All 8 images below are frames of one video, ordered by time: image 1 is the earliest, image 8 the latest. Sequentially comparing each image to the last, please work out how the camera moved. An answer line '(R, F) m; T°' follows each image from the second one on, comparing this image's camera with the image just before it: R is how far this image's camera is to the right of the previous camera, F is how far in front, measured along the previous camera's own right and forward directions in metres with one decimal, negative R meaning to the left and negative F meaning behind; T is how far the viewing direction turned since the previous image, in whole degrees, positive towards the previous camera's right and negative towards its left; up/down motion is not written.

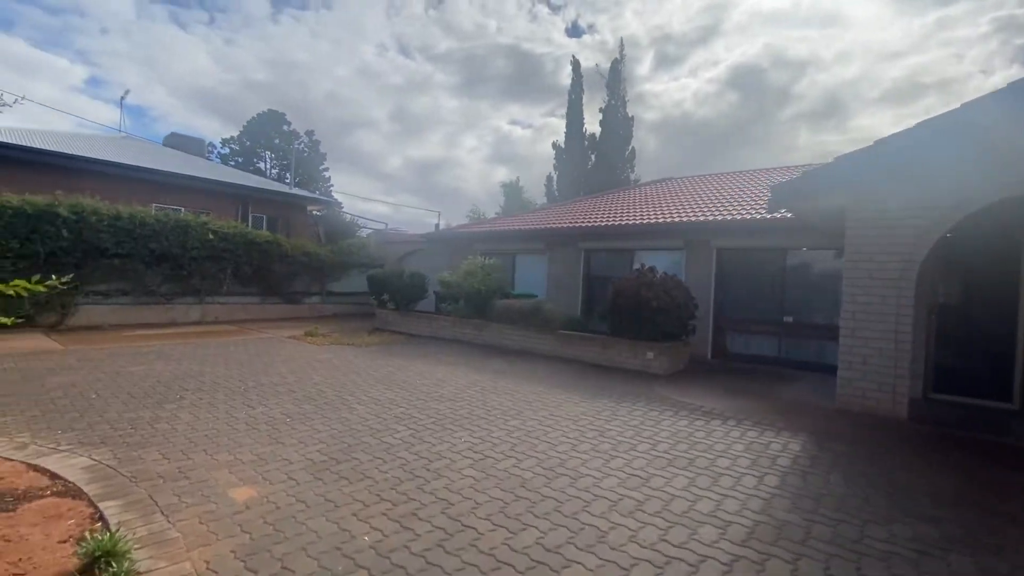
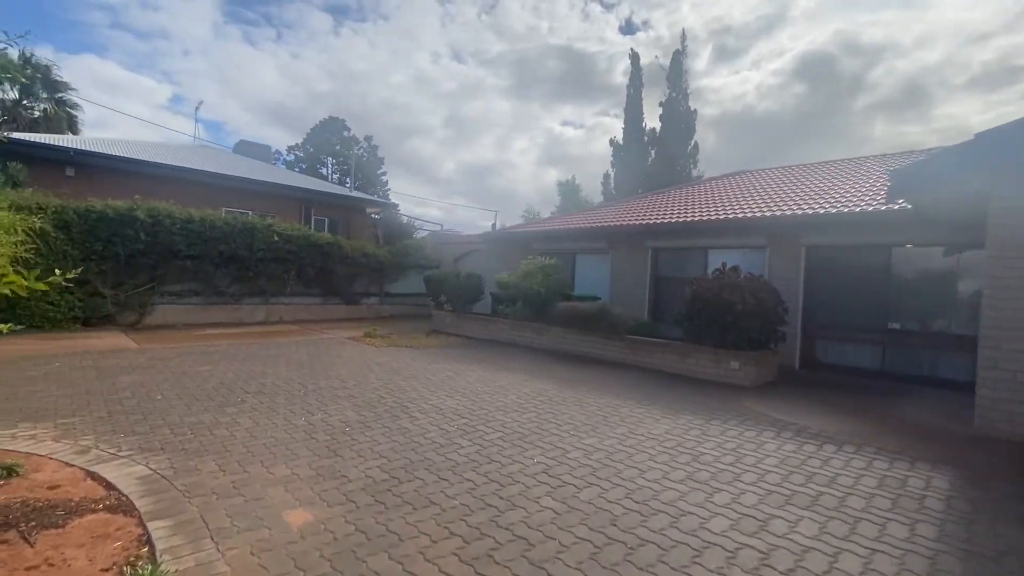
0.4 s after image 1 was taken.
(-0.3, +0.6) m; -6°
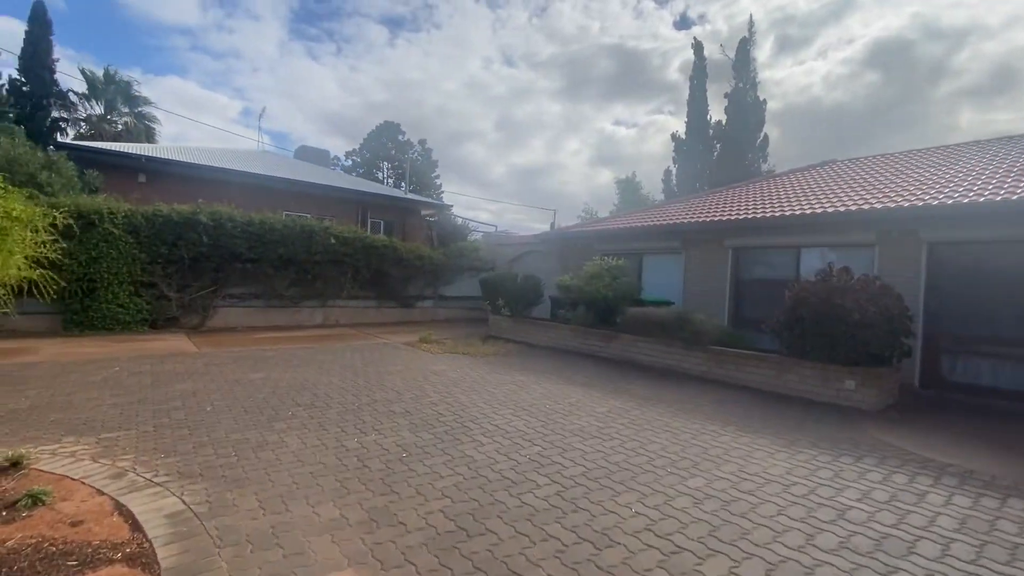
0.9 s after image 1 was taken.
(-0.3, +0.8) m; -6°
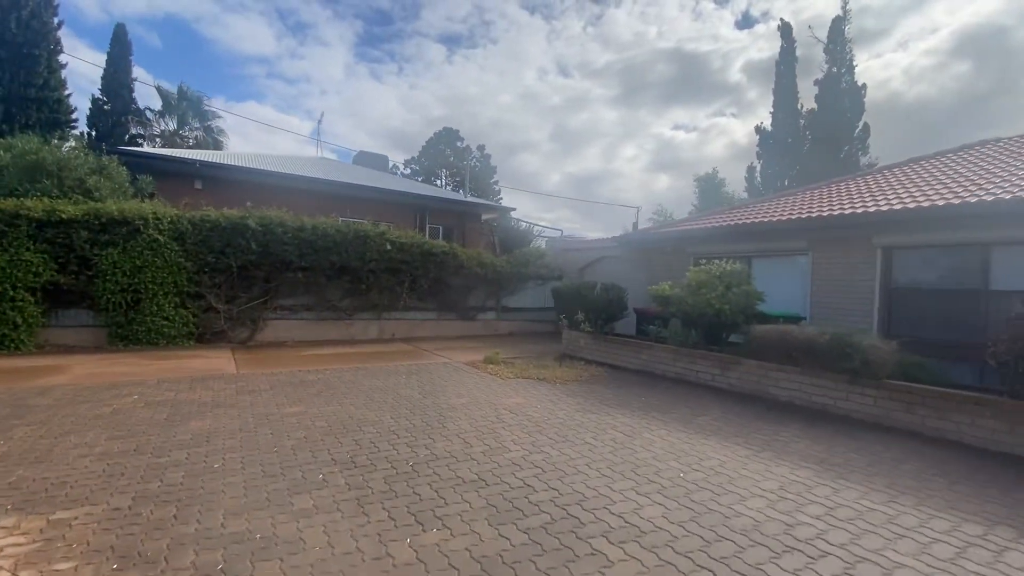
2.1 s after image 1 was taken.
(-0.5, +1.8) m; -7°
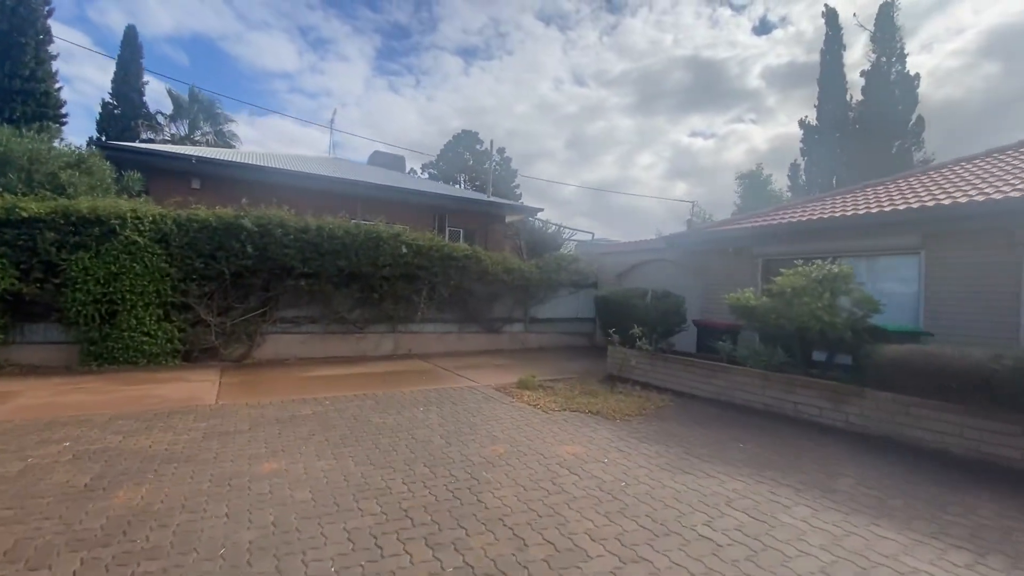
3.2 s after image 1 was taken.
(-0.4, +1.7) m; -2°
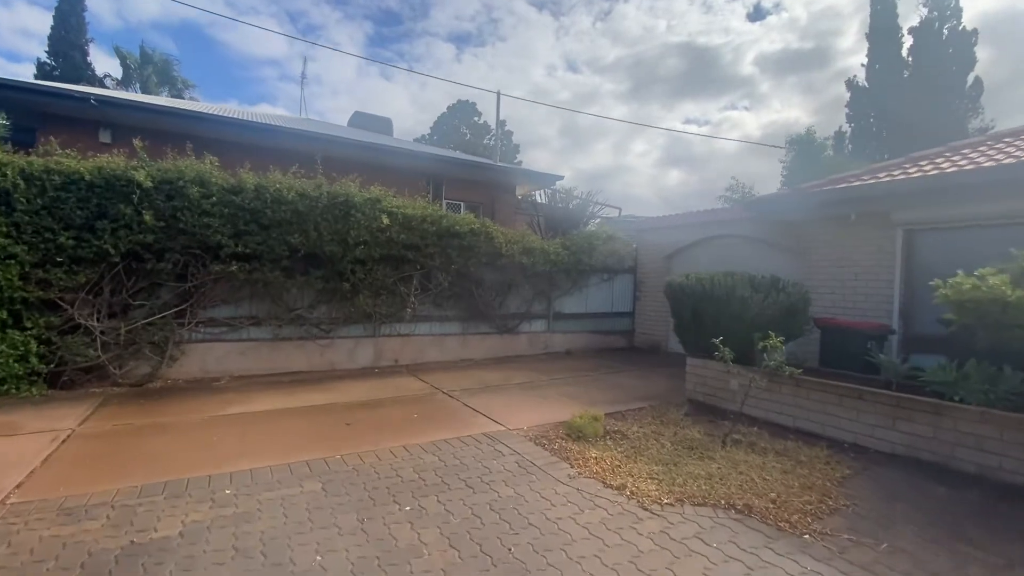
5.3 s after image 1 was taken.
(-0.5, +3.1) m; +1°
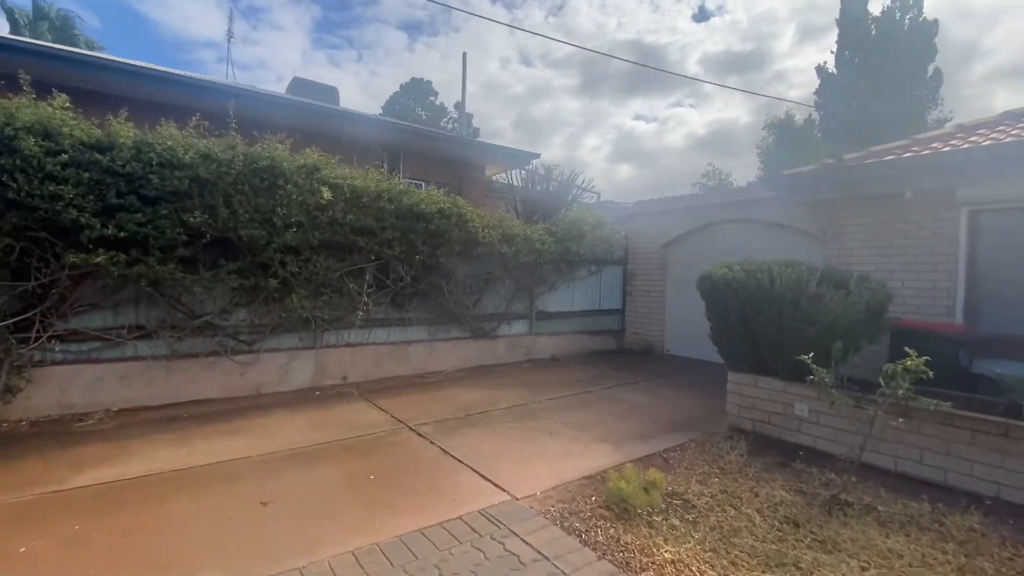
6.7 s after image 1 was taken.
(-0.3, +1.7) m; +5°
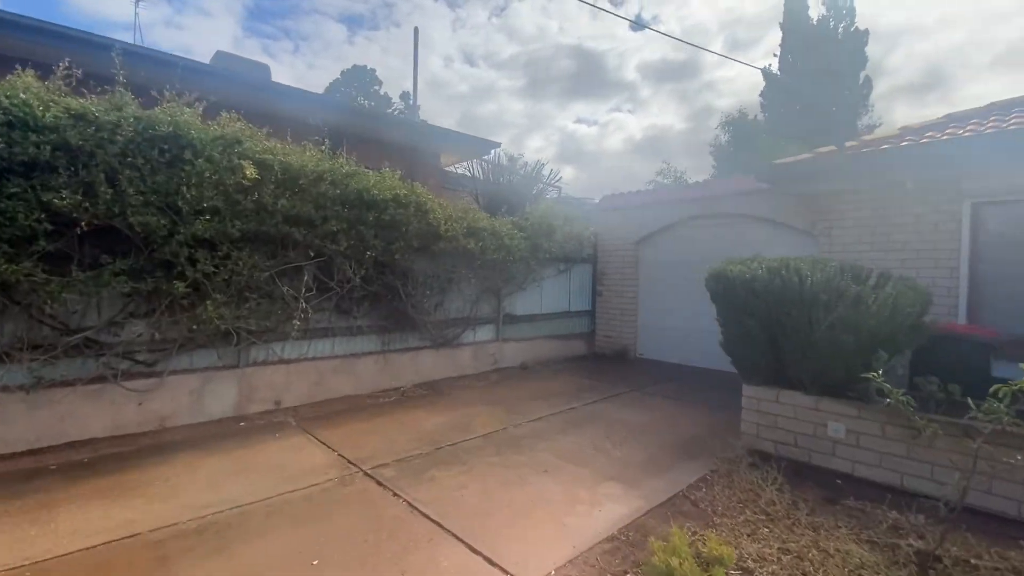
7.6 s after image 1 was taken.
(-0.3, +1.0) m; +6°
